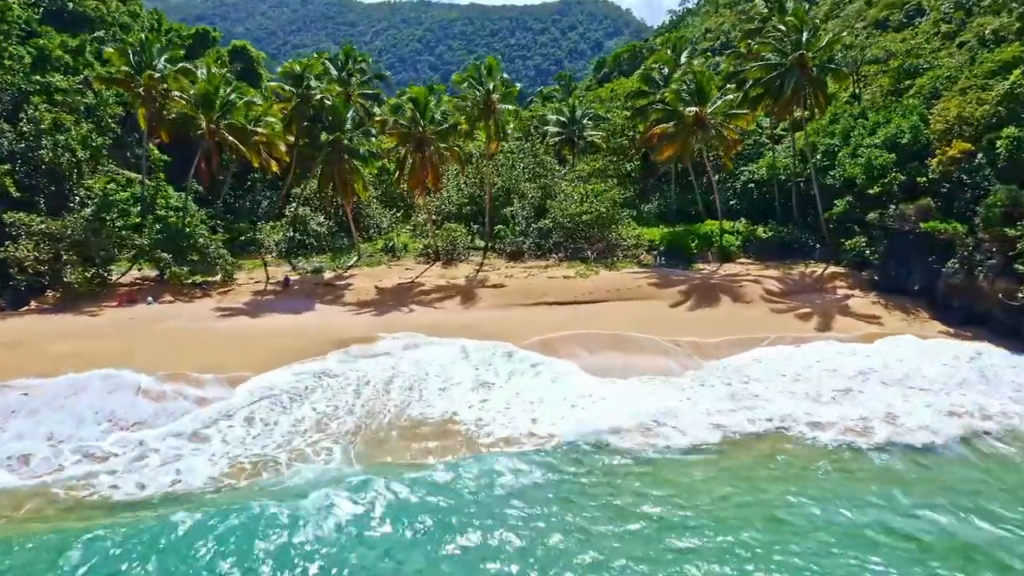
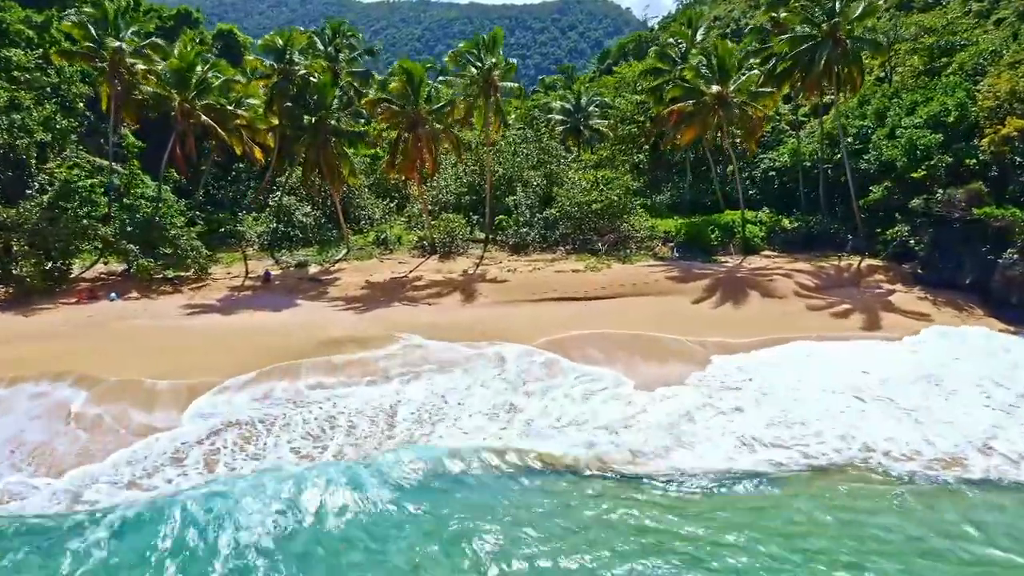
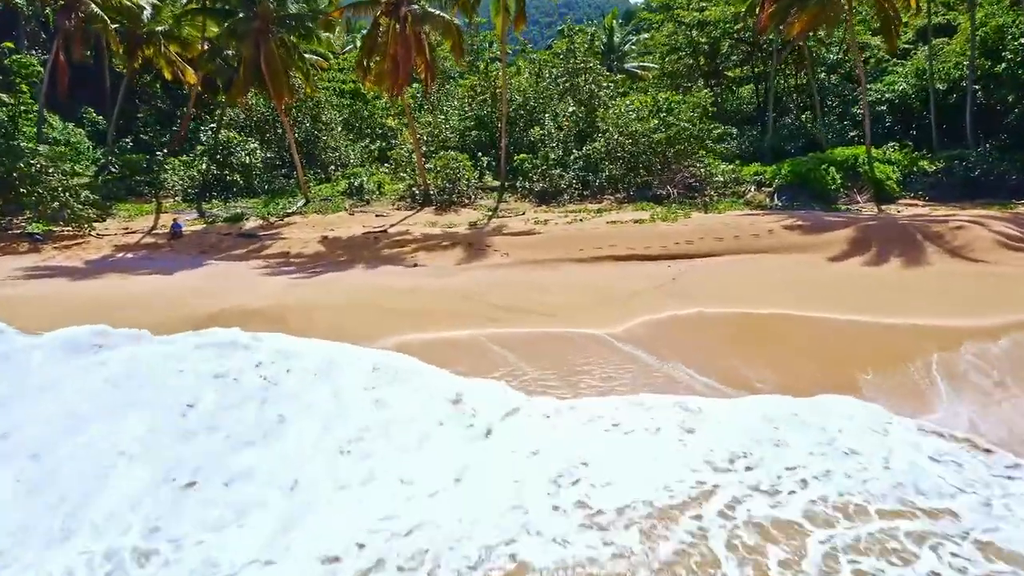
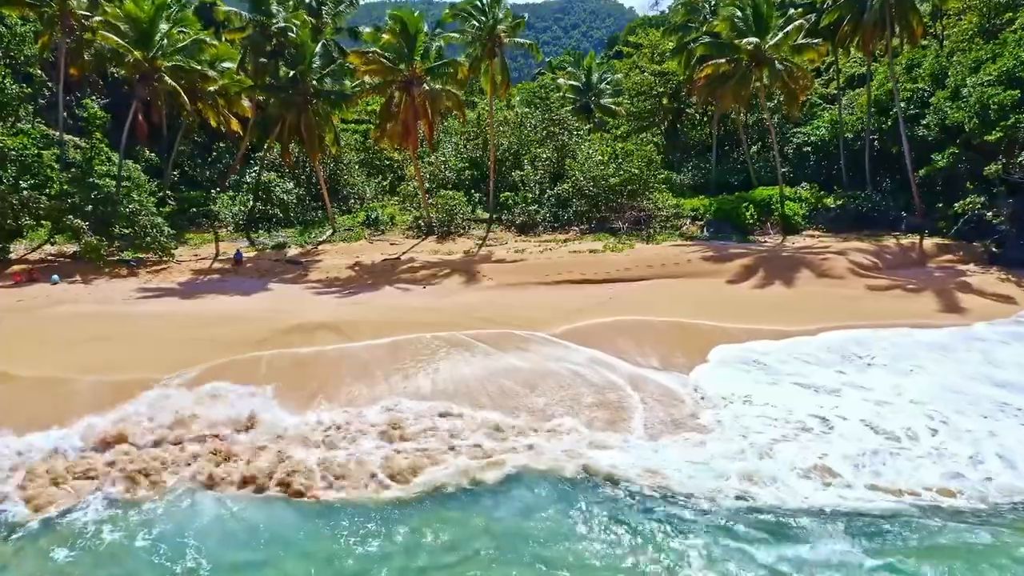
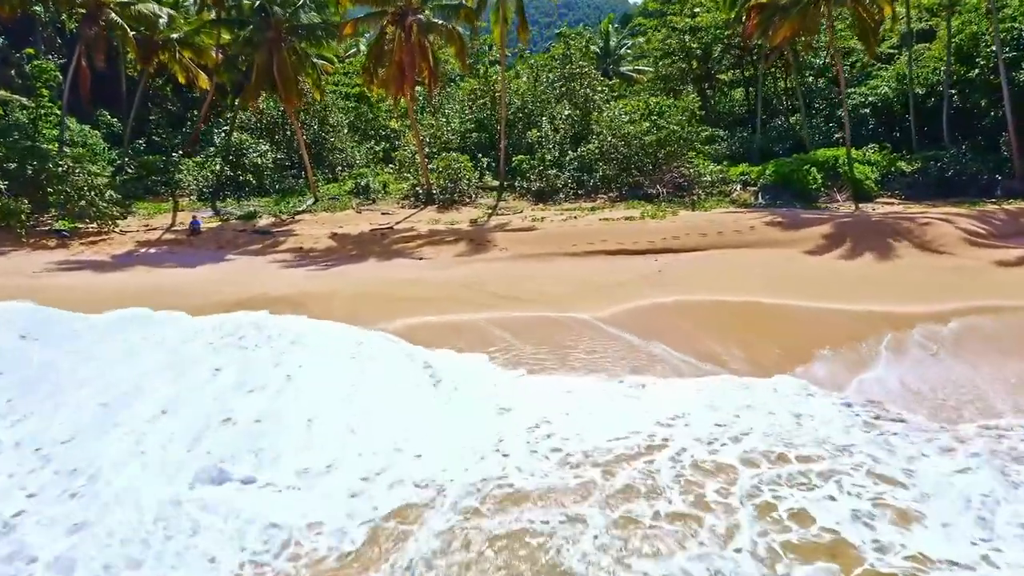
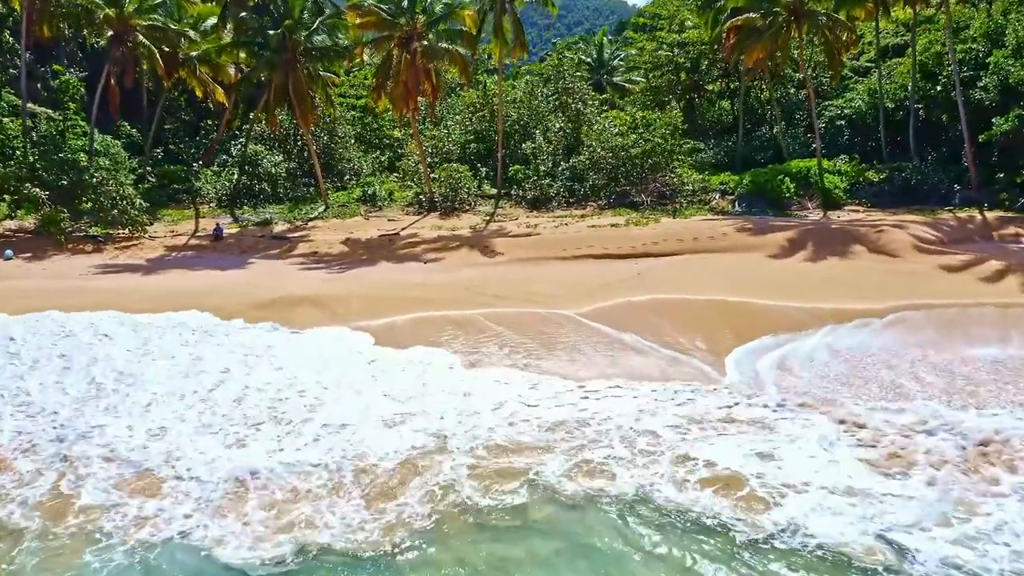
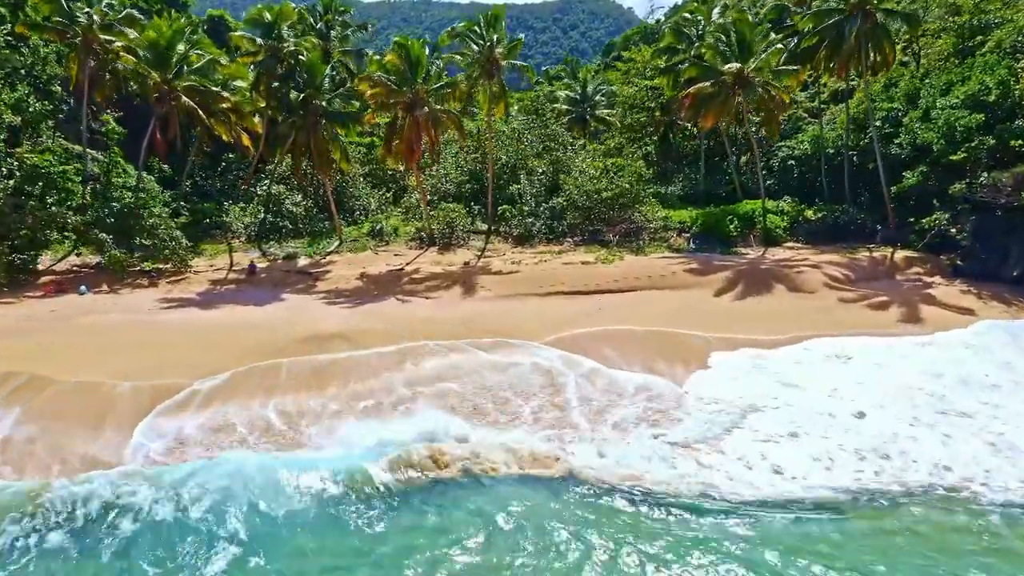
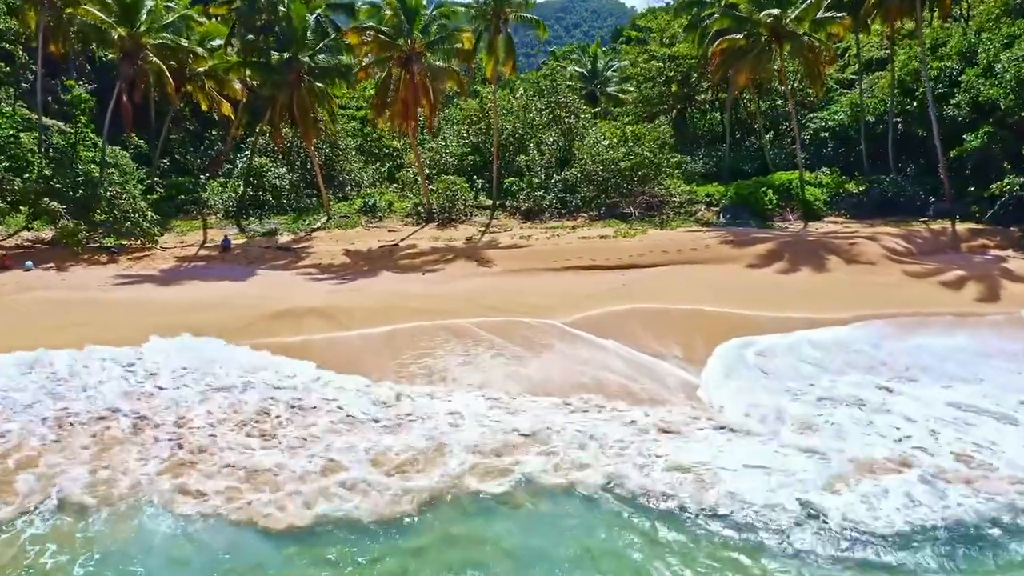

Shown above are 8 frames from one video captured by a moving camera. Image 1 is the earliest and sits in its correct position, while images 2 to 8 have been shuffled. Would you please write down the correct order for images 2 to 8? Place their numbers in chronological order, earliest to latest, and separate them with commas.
2, 7, 4, 8, 6, 5, 3
